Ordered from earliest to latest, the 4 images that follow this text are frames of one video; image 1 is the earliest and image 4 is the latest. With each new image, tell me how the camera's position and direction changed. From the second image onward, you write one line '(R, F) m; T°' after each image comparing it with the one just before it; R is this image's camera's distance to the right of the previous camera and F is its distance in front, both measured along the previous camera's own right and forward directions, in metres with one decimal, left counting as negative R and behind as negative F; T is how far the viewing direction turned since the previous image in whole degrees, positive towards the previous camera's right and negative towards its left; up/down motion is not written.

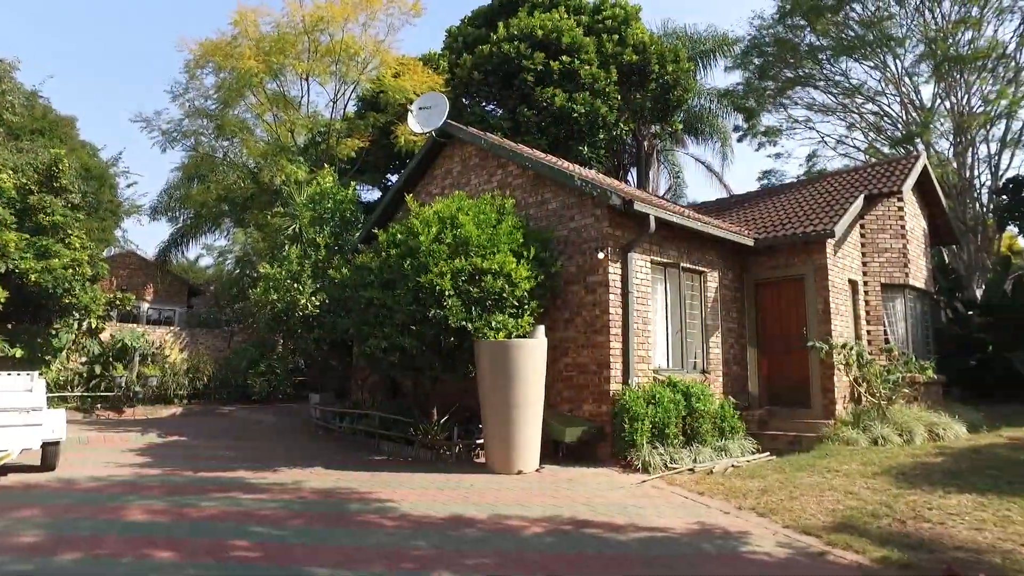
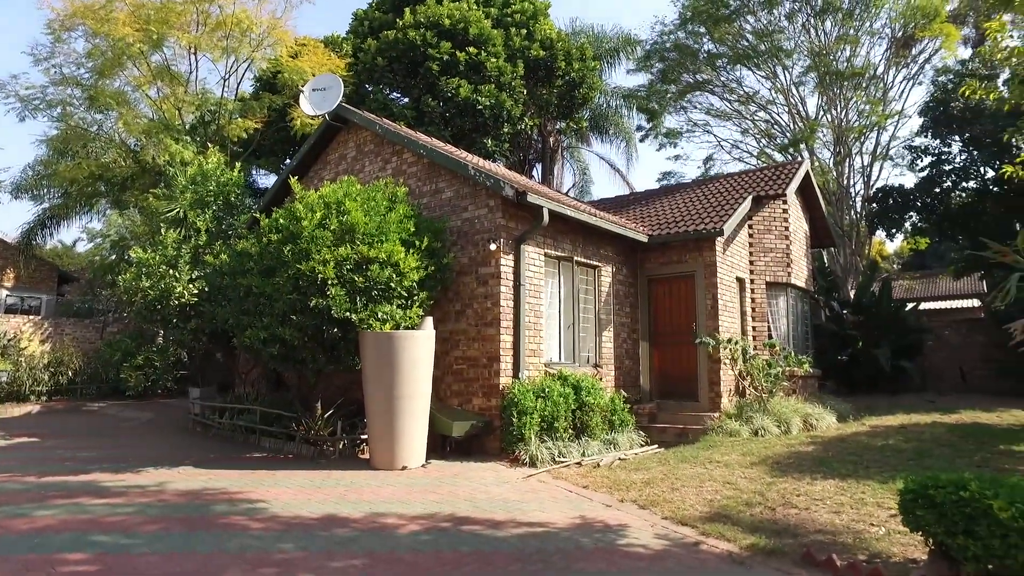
(+0.3, +0.2) m; +7°
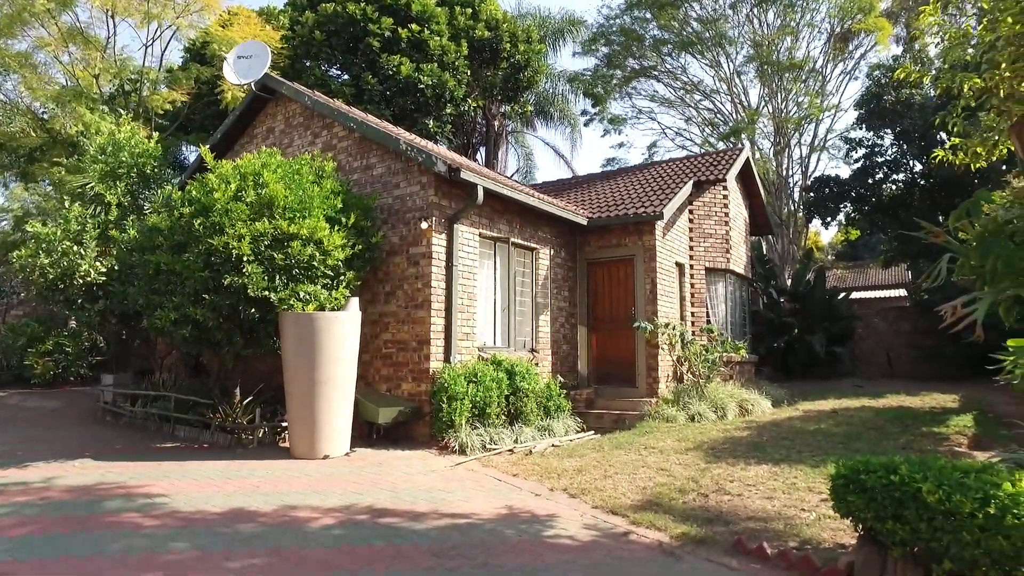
(+0.2, +0.4) m; +4°
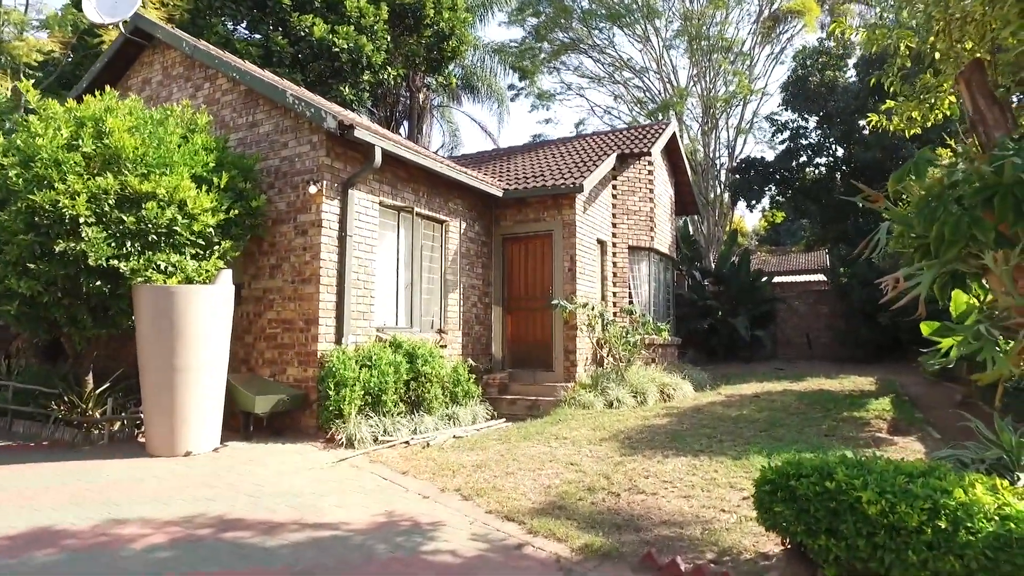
(+0.4, +0.9) m; +6°
